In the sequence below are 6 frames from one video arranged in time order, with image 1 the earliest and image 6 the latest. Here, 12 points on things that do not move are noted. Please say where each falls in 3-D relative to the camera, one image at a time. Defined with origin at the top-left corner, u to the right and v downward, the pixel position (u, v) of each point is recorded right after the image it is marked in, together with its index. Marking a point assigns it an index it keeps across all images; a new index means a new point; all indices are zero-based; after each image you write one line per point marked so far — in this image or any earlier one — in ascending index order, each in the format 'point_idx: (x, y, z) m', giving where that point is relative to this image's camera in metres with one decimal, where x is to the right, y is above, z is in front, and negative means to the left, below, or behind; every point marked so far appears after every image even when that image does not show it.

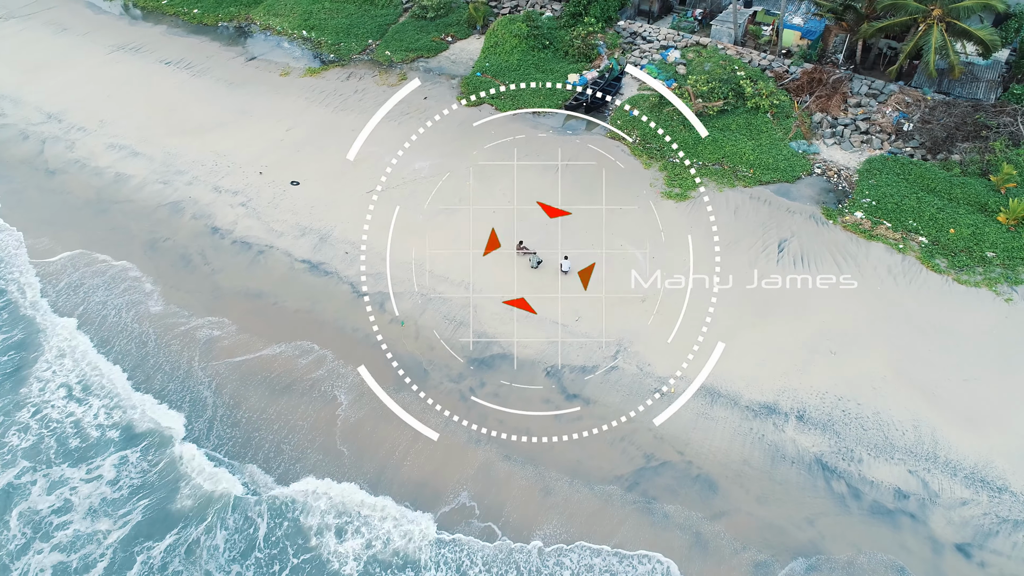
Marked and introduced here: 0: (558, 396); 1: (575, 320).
0: (+1.1, -2.5, +17.0) m
1: (+1.6, -0.8, +18.4) m
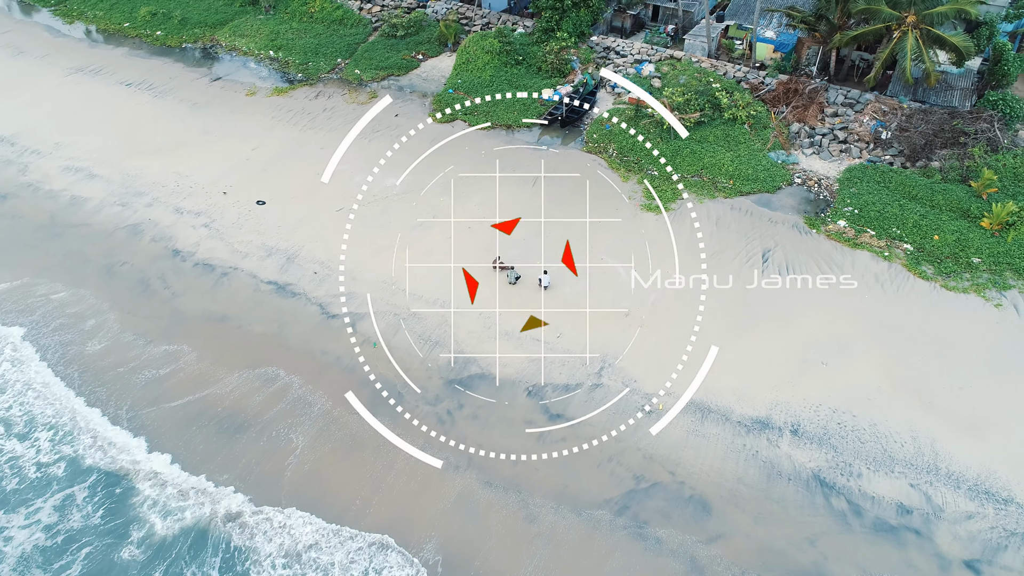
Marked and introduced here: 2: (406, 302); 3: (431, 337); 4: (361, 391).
0: (+0.6, -2.9, +16.2) m
1: (+1.1, -1.2, +17.6) m
2: (-2.7, -0.3, +18.6) m
3: (-2.0, -1.2, +17.8) m
4: (-3.5, -2.4, +16.8) m
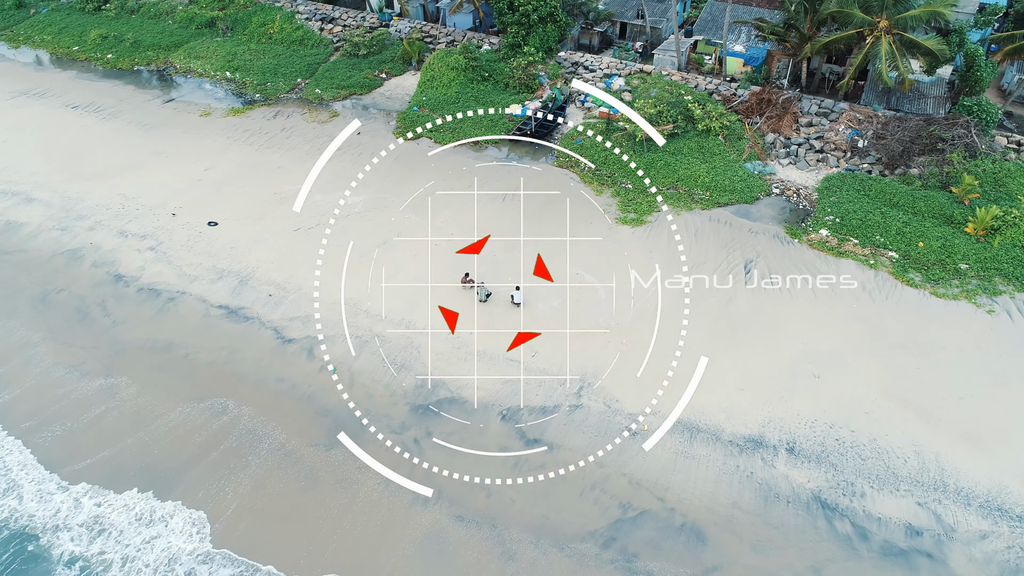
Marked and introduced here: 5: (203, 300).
0: (+0.1, -3.2, +14.9) m
1: (+0.4, -1.5, +16.4) m
2: (-3.4, -0.8, +17.3) m
3: (-2.7, -1.6, +16.5) m
4: (-4.1, -2.8, +15.3) m
5: (-7.8, -0.3, +18.1) m
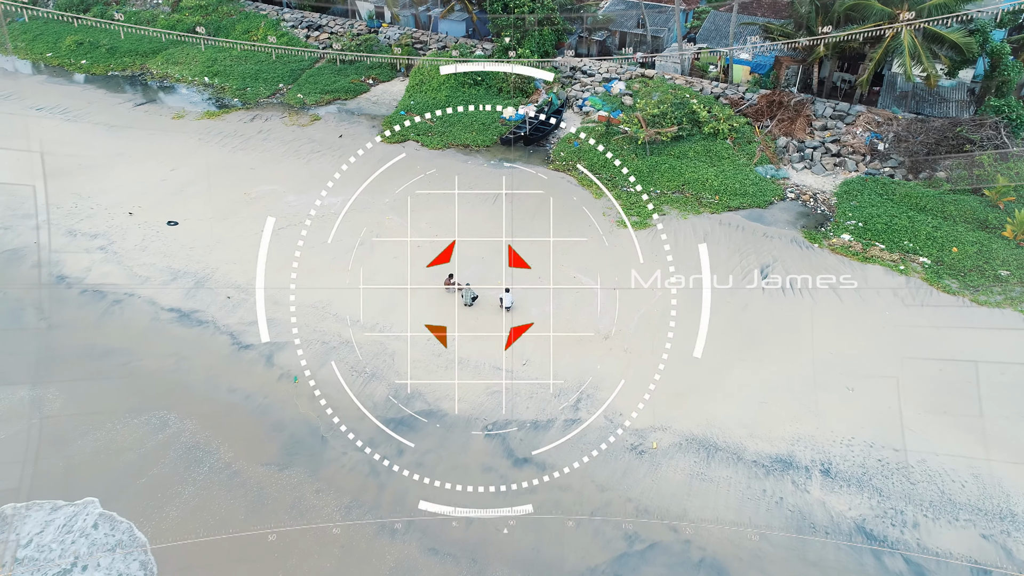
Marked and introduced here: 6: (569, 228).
0: (-0.2, -3.1, +12.7) m
1: (+0.2, -1.5, +14.4) m
2: (-3.7, -0.9, +15.2) m
3: (-2.9, -1.6, +14.4) m
4: (-4.4, -2.7, +13.2) m
5: (-8.0, -0.3, +16.1) m
6: (+1.5, +1.5, +18.4) m
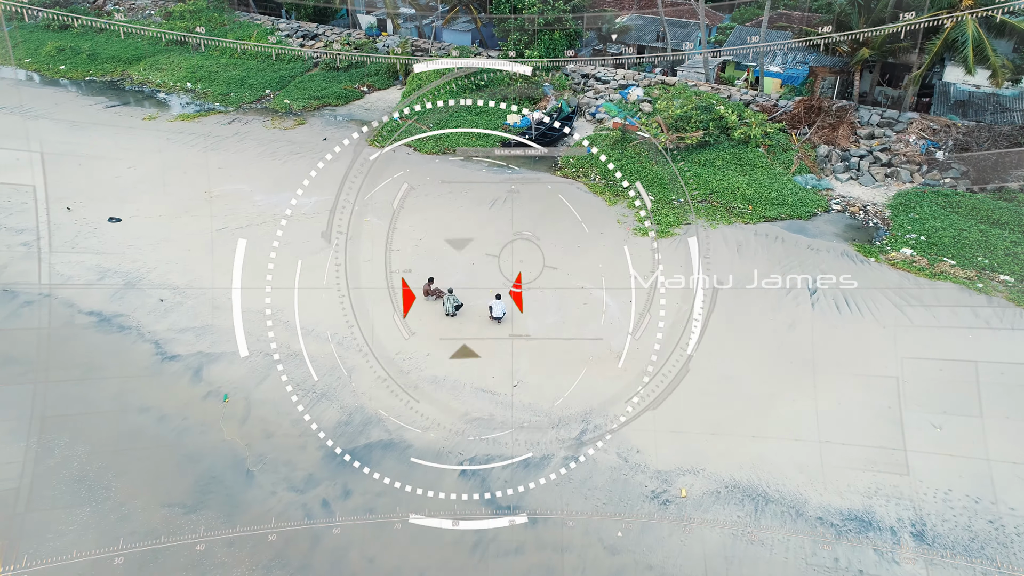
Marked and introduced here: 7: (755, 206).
0: (-0.4, -3.0, +9.6) m
1: (0.0, -1.5, +11.4) m
2: (-3.8, -0.9, +12.4) m
3: (-3.1, -1.6, +11.4) m
4: (-4.6, -2.6, +10.2) m
5: (-8.1, -0.3, +13.3) m
6: (+1.4, +1.2, +15.6) m
7: (+5.8, +2.0, +17.3) m
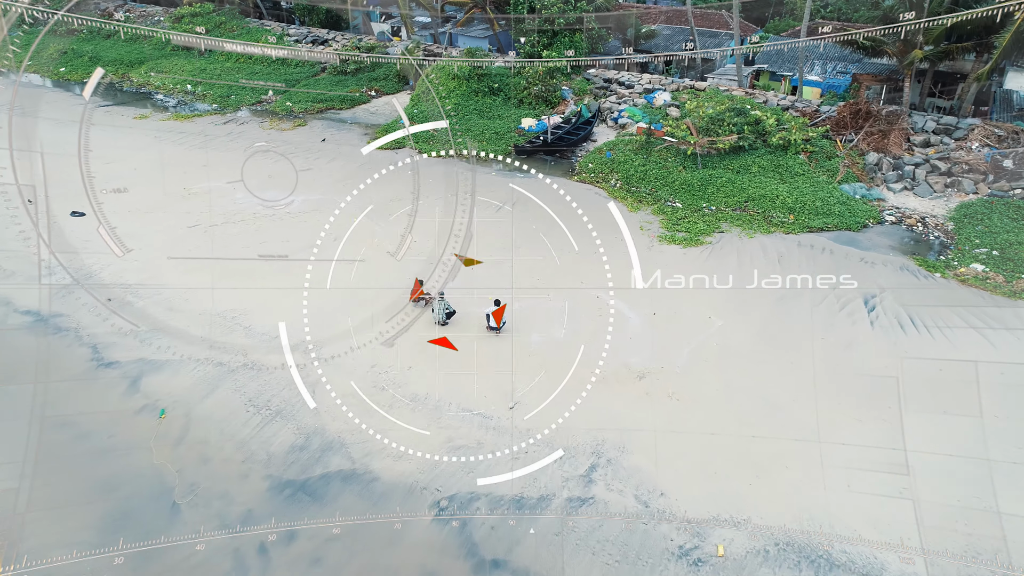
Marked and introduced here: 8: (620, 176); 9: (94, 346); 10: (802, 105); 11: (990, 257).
0: (-0.5, -2.9, +7.5) m
1: (0.0, -1.6, +9.4) m
2: (-3.8, -0.9, +10.5) m
3: (-3.1, -1.5, +9.5) m
4: (-4.7, -2.4, +8.3) m
5: (-8.1, -0.3, +11.6) m
6: (+1.6, +0.9, +13.7) m
7: (+6.1, +1.6, +15.3) m
8: (+2.6, +2.7, +17.3) m
9: (-6.1, -0.9, +10.7) m
10: (+7.9, +5.0, +19.6) m
11: (+9.0, +0.6, +13.6) m
